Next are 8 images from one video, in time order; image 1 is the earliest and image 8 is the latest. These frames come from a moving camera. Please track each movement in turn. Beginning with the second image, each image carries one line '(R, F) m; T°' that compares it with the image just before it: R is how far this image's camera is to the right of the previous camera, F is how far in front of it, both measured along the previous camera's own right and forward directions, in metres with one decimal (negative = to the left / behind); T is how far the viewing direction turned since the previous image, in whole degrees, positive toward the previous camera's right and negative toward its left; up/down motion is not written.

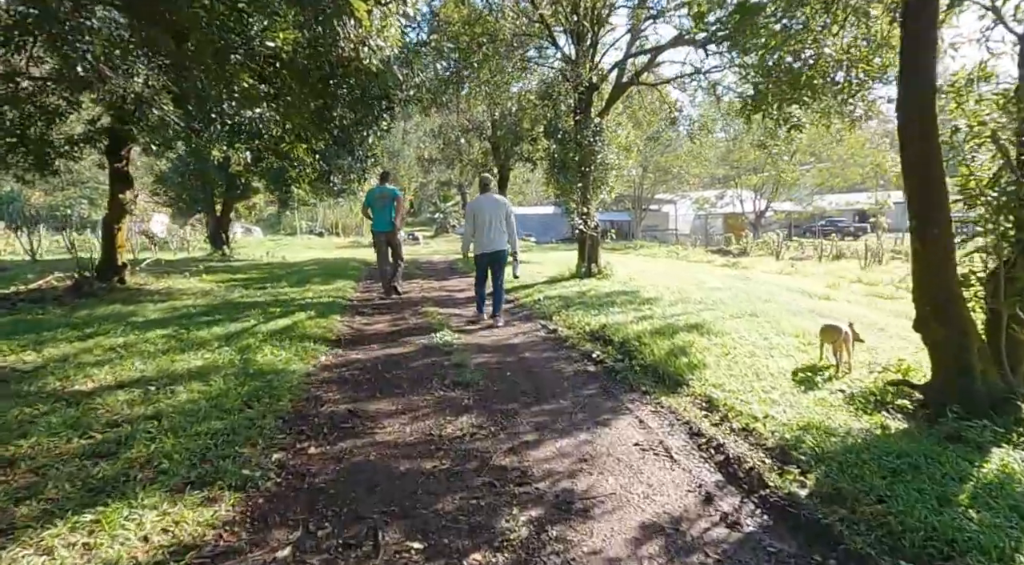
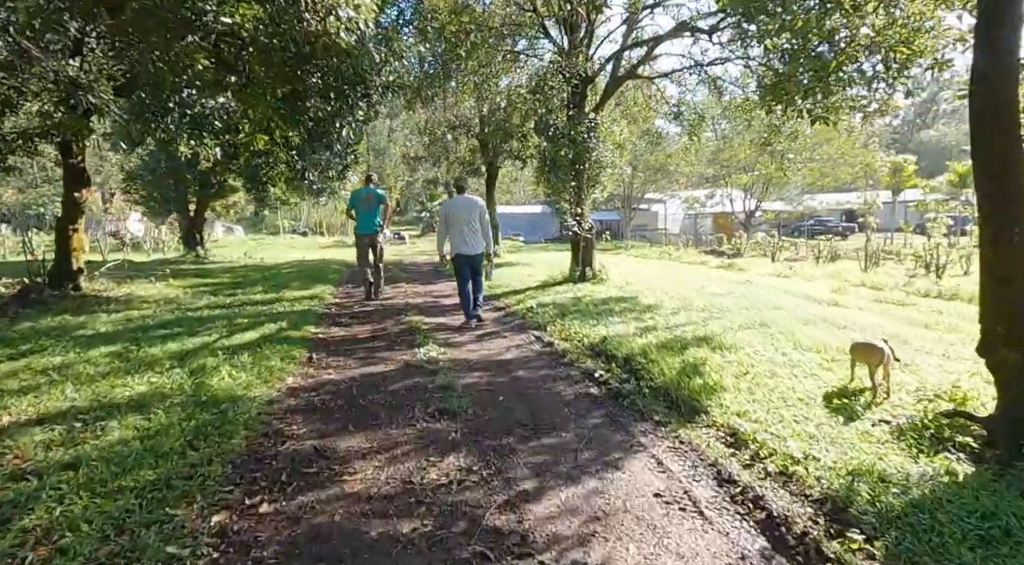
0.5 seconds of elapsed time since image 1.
(0.0, +0.6) m; +1°
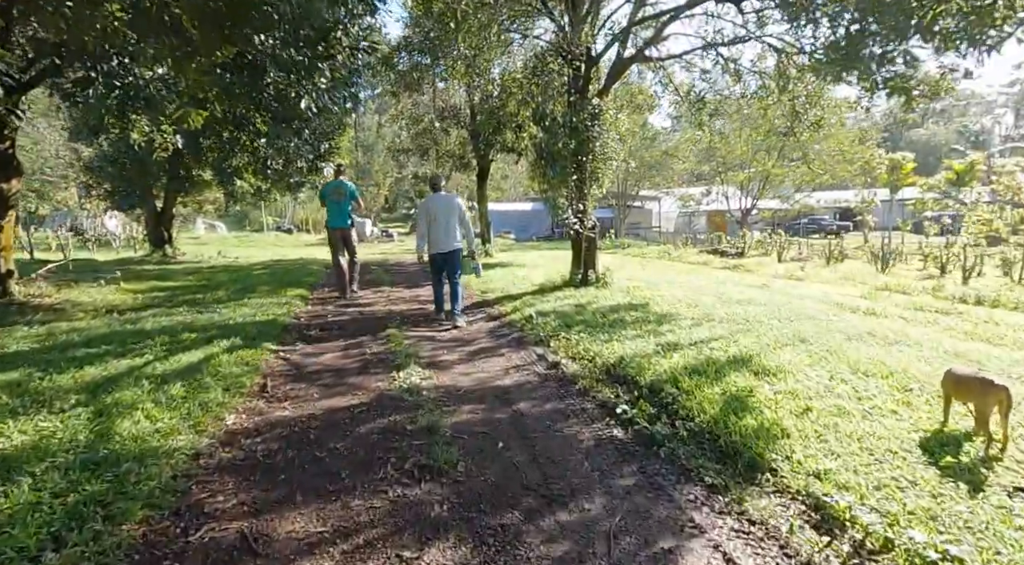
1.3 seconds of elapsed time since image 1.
(-0.1, +1.1) m; +1°
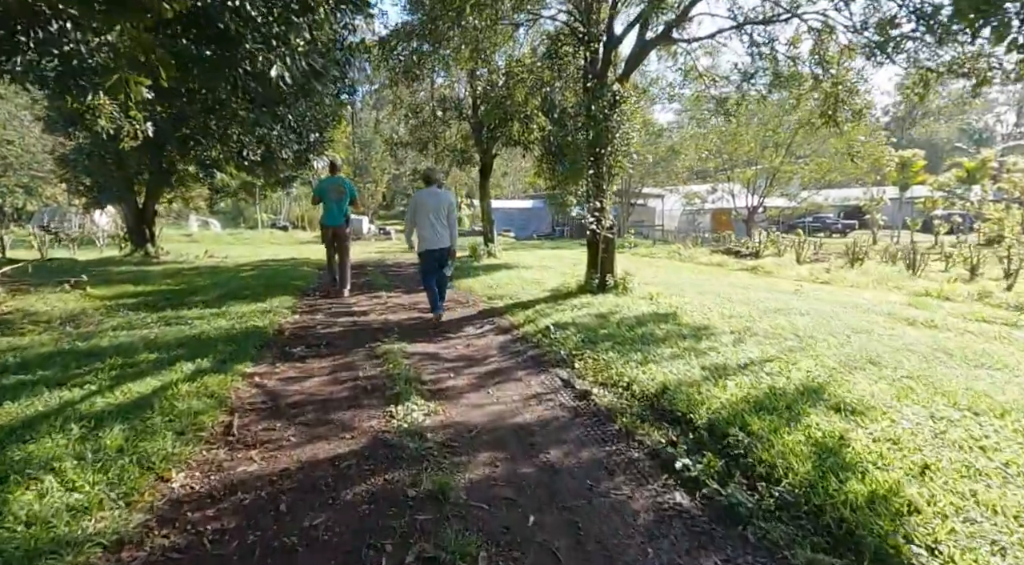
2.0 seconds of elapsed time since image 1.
(-0.2, +0.9) m; 0°
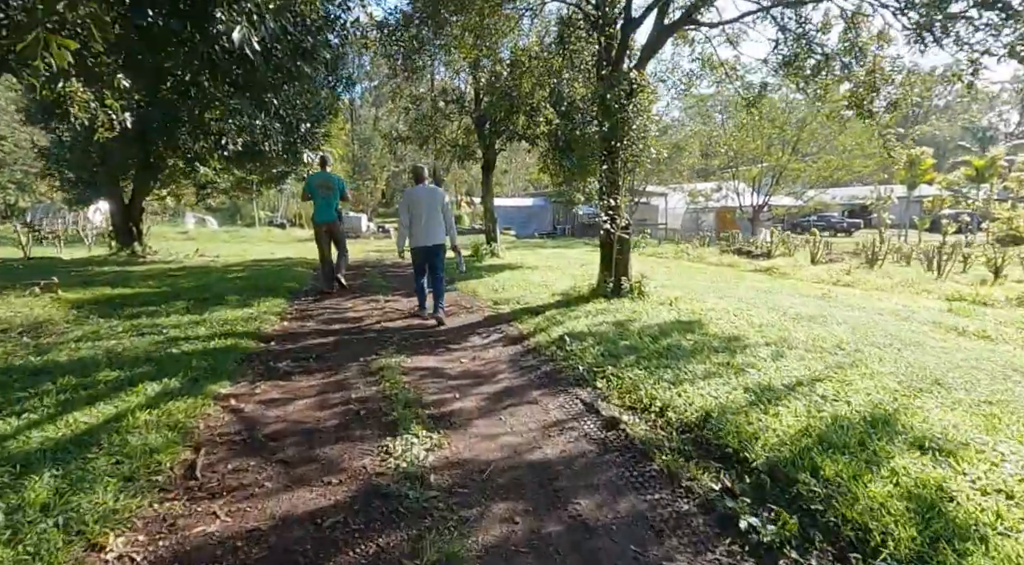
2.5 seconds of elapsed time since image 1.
(-0.1, +0.6) m; 0°
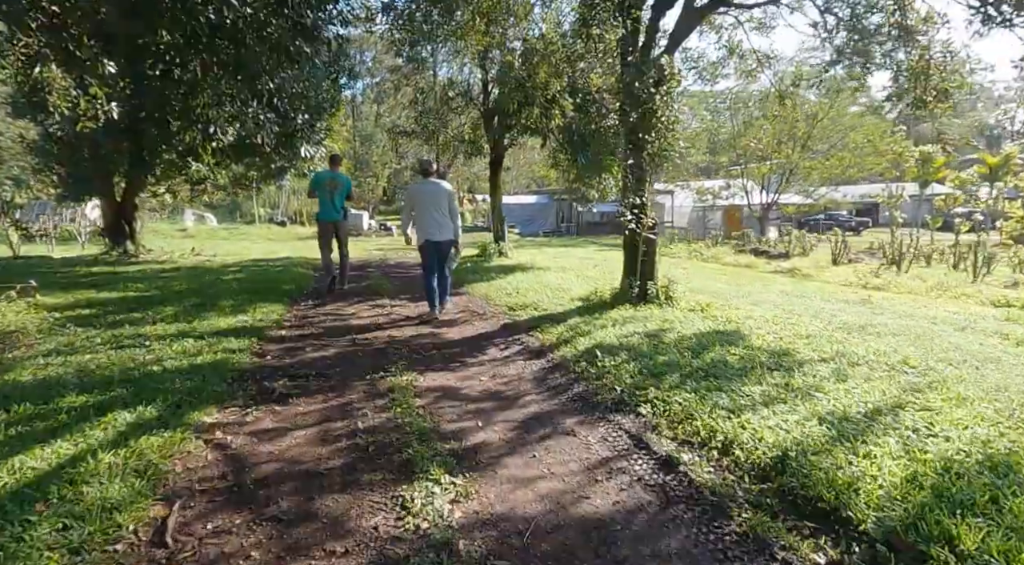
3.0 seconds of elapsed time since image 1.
(-0.2, +0.6) m; 0°
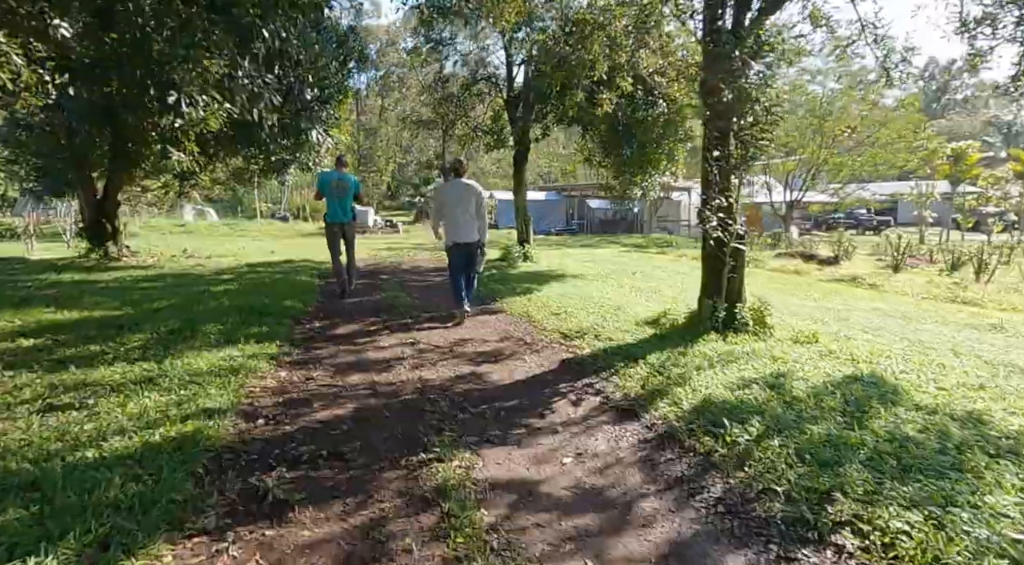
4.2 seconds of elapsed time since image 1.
(-0.5, +1.5) m; 0°
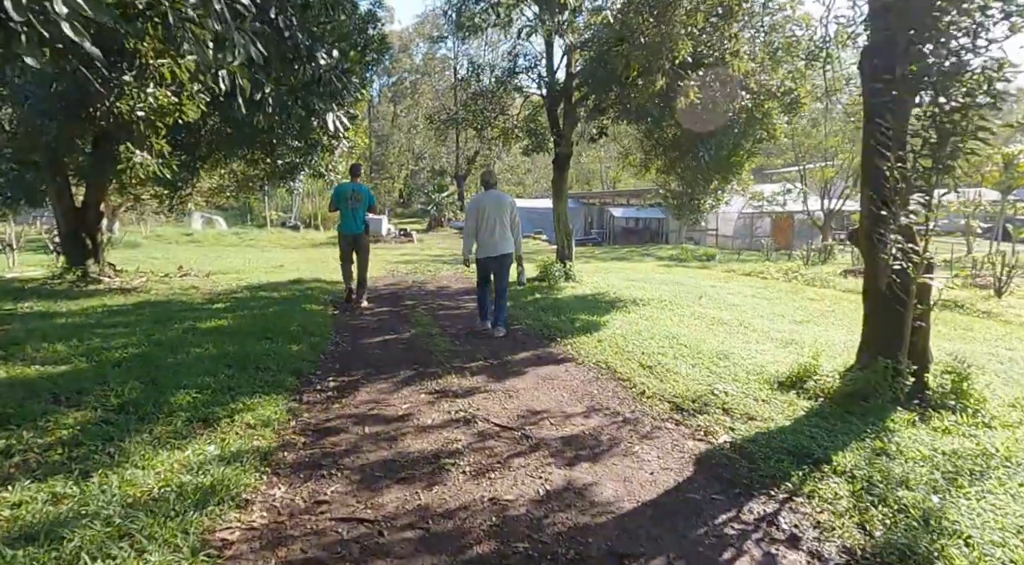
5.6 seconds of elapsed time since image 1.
(-0.6, +1.8) m; -1°
